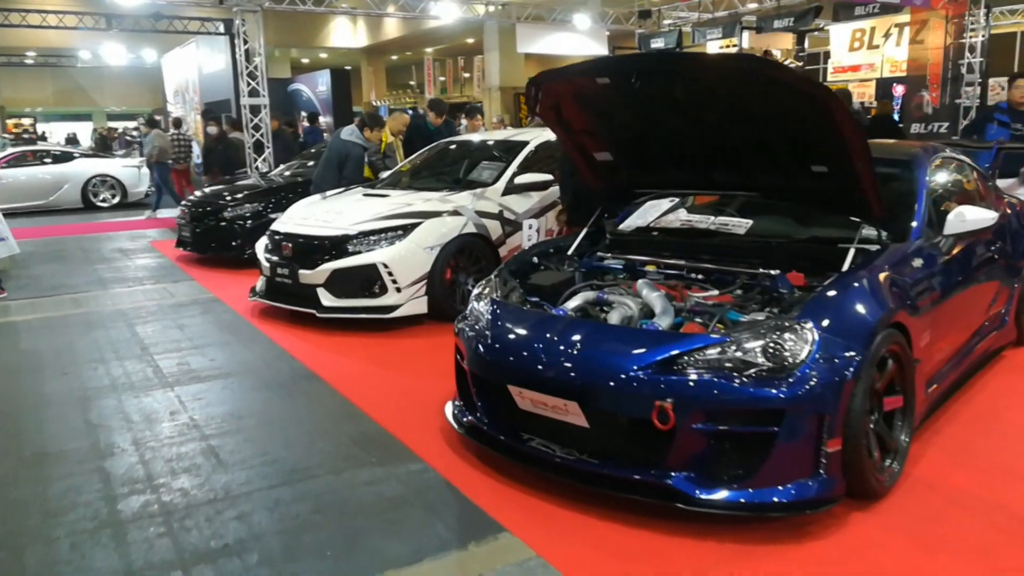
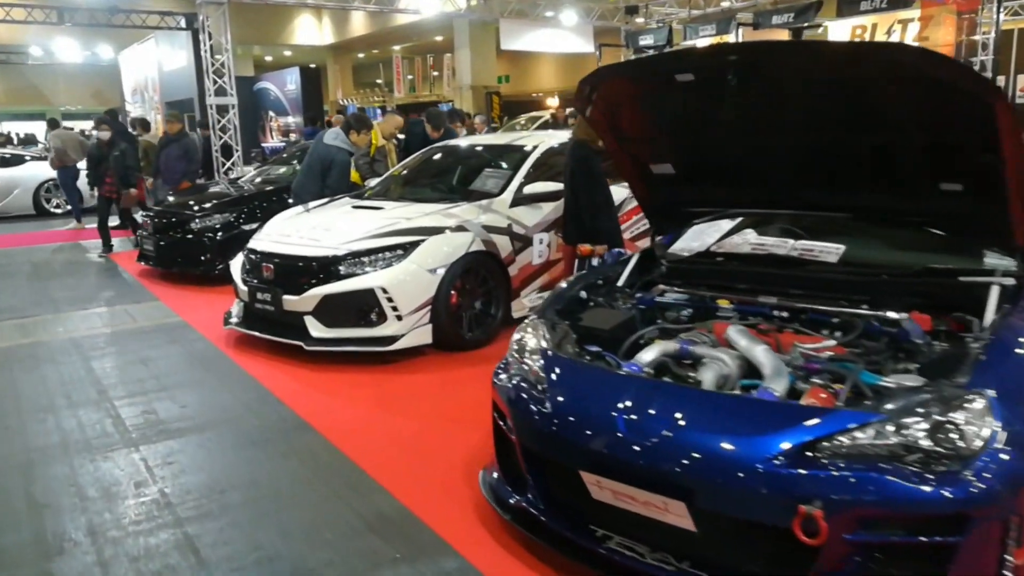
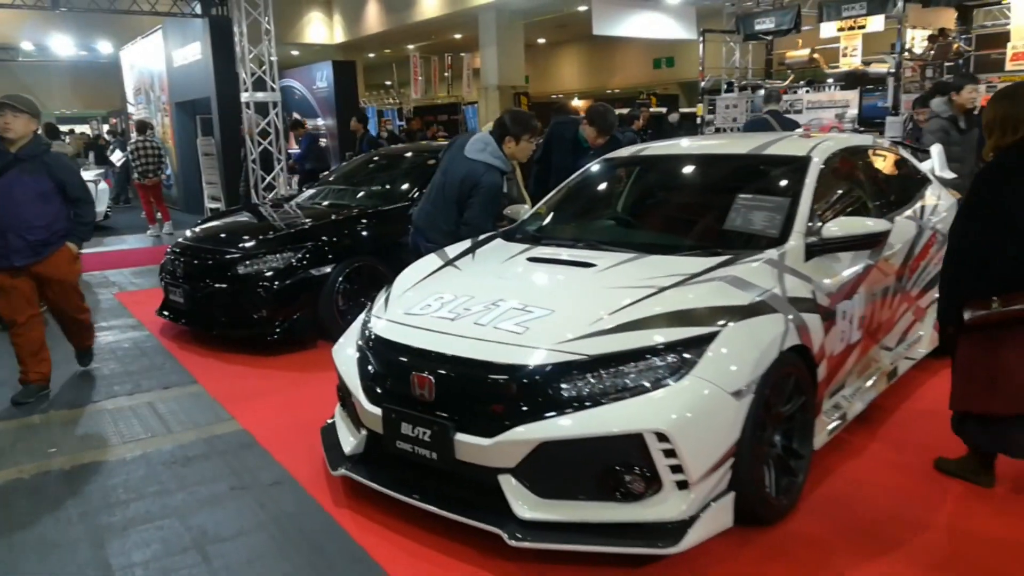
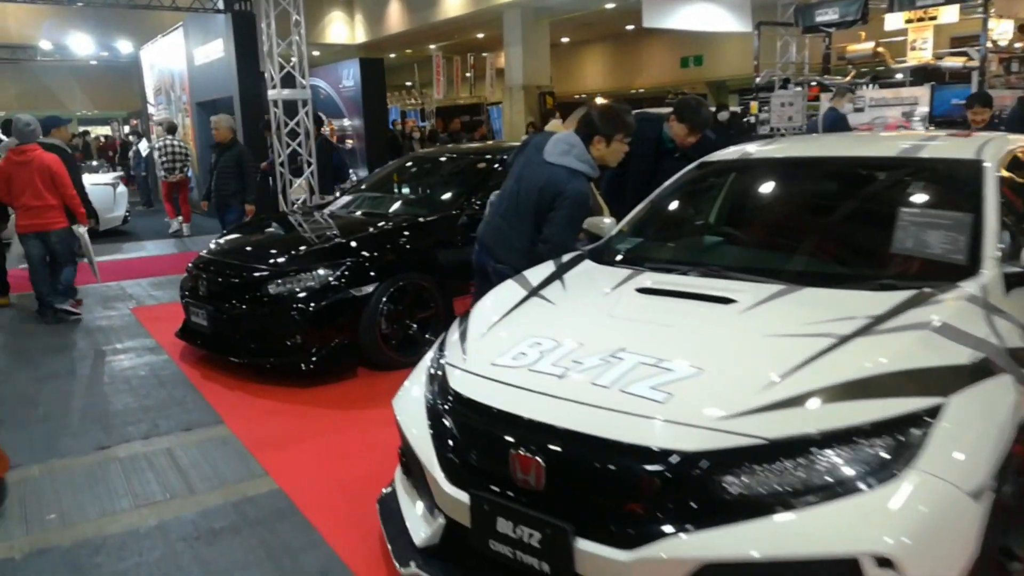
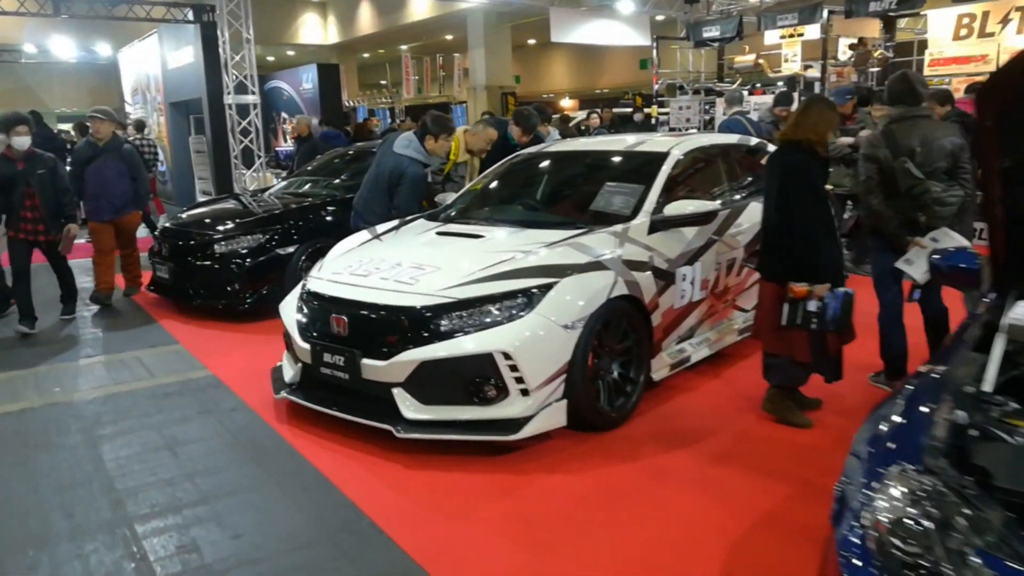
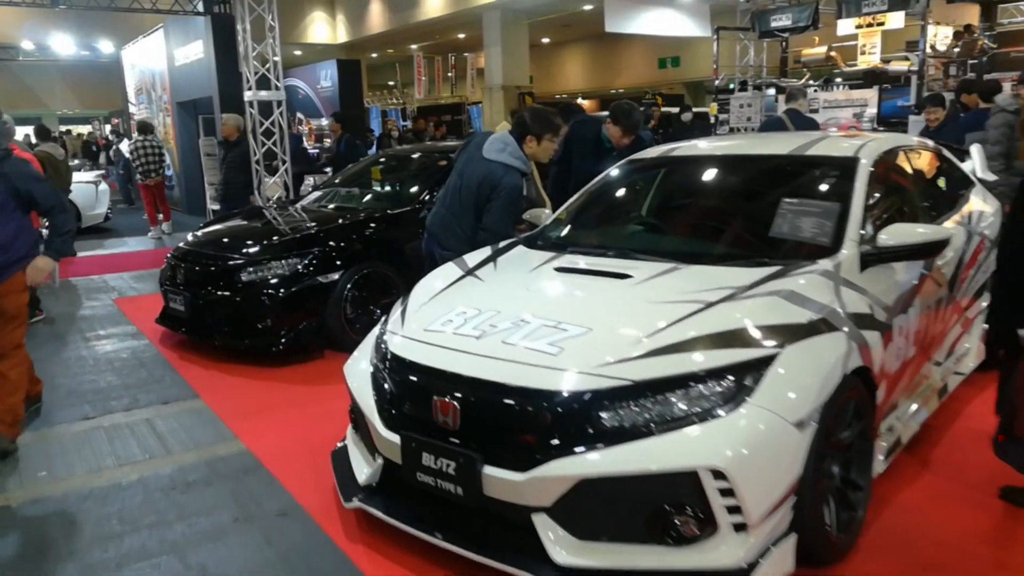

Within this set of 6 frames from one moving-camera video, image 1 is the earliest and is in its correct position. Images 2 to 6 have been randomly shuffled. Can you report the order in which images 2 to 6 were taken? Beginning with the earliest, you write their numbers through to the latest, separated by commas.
2, 5, 3, 6, 4
